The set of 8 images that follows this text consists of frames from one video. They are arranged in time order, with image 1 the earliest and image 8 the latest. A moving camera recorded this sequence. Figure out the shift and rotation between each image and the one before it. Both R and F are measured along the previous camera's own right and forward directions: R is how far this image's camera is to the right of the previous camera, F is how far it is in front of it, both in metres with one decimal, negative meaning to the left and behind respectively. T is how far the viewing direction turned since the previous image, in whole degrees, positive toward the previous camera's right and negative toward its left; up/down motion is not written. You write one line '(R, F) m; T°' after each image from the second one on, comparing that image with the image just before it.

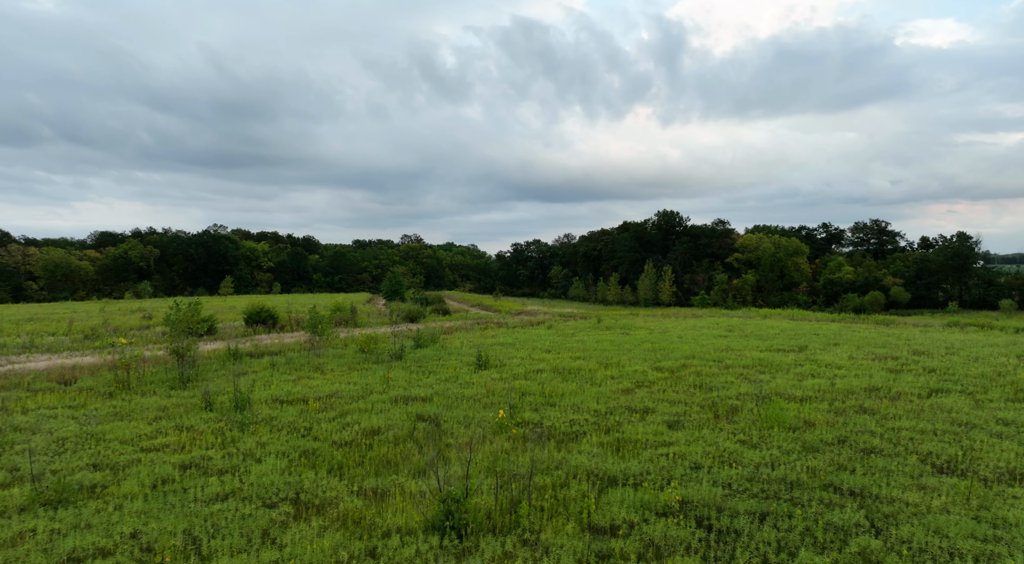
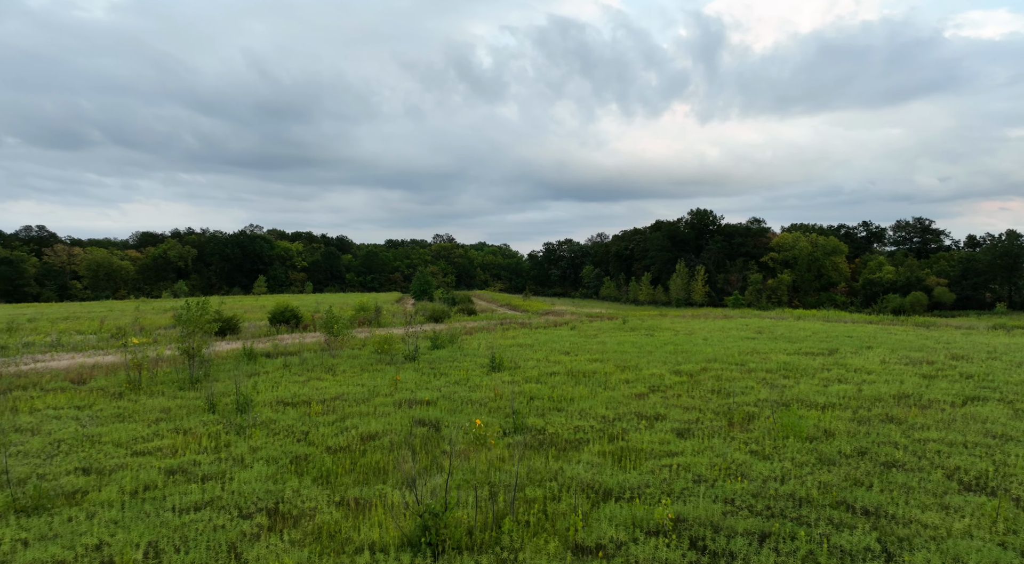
(+0.5, +0.4) m; -3°
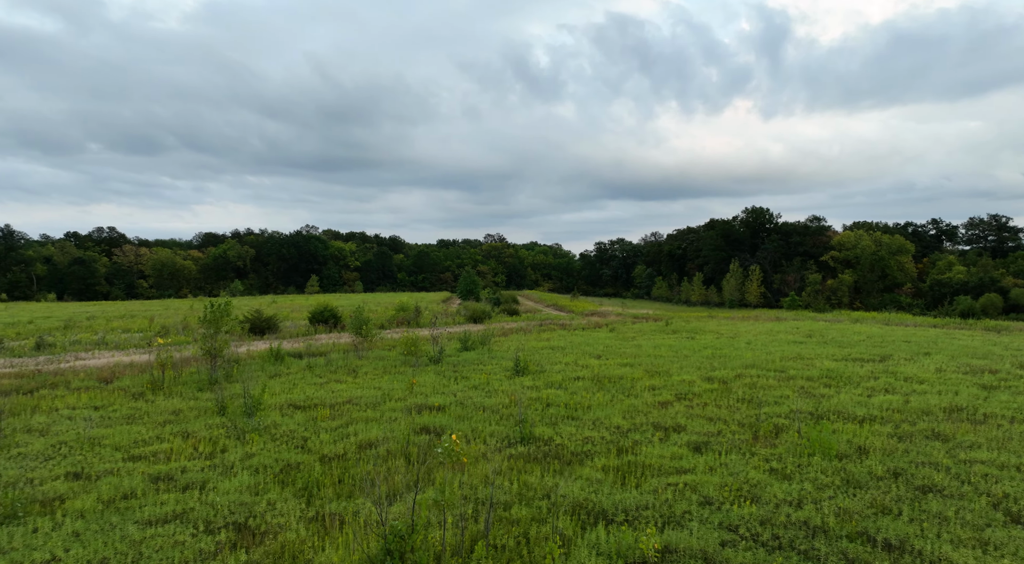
(+0.7, +0.5) m; -4°
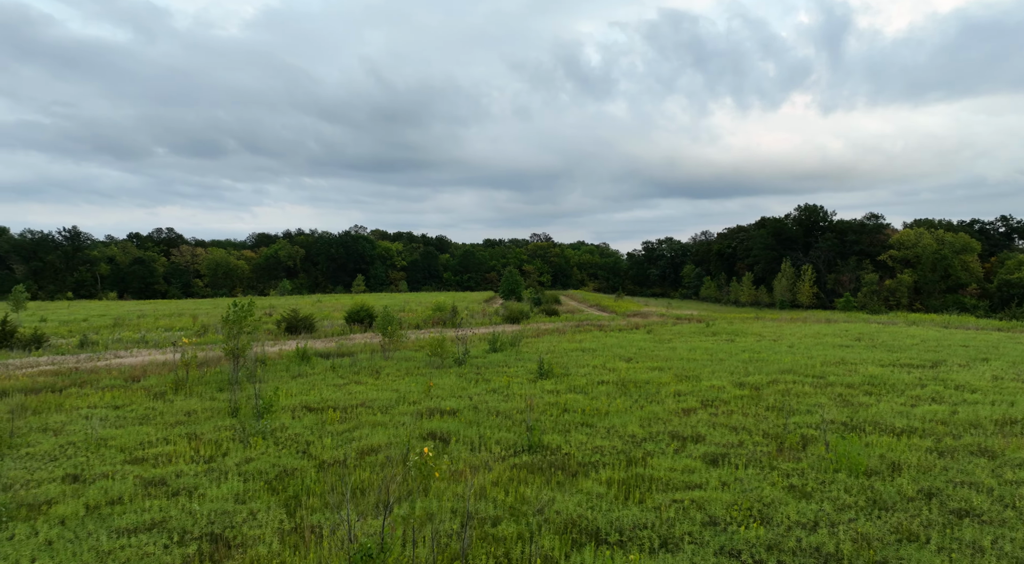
(+0.6, +0.4) m; -4°
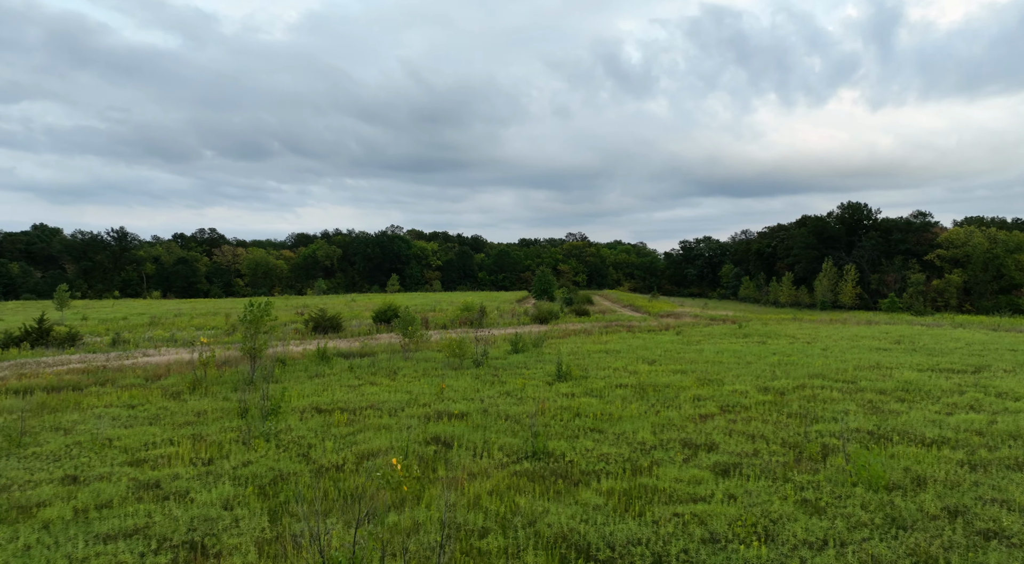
(+0.4, +0.3) m; -3°
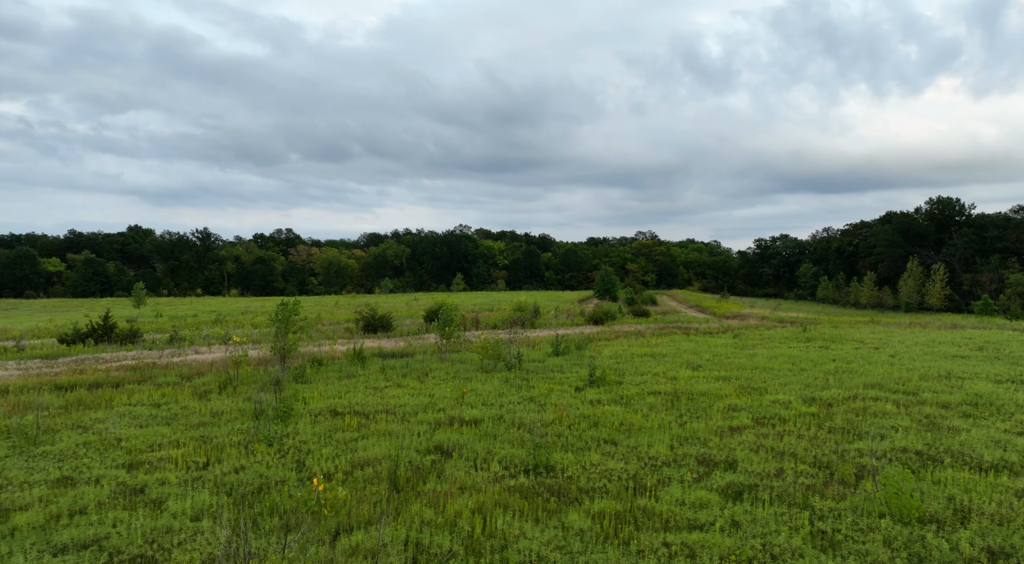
(+0.9, +0.6) m; -6°
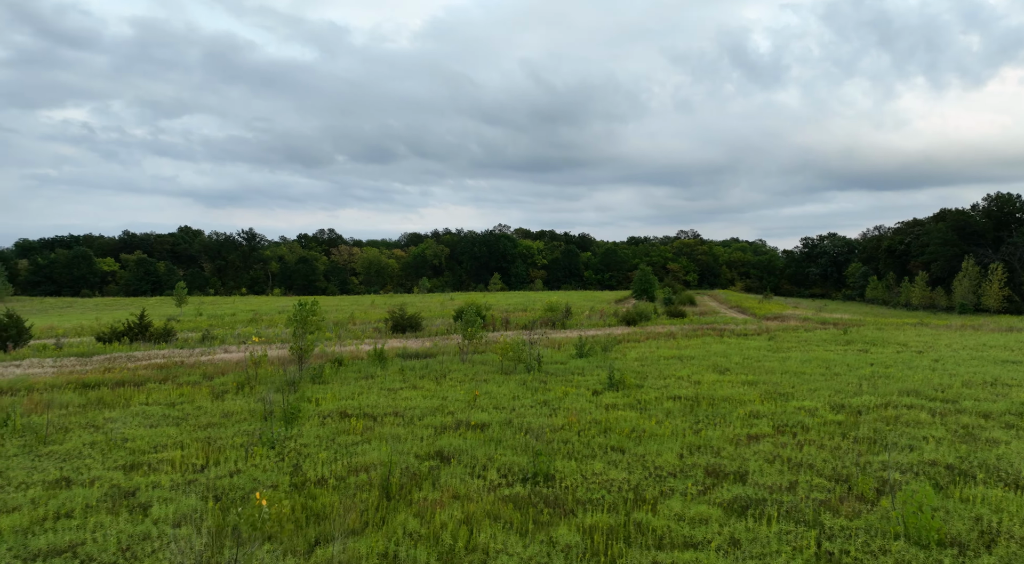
(+0.5, +0.3) m; -3°
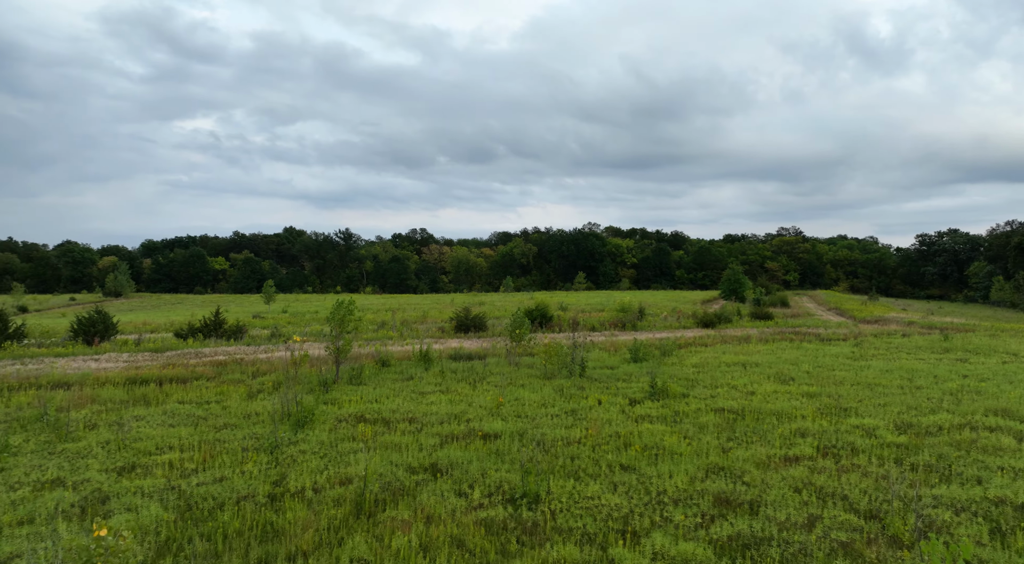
(+1.2, +0.7) m; -8°
